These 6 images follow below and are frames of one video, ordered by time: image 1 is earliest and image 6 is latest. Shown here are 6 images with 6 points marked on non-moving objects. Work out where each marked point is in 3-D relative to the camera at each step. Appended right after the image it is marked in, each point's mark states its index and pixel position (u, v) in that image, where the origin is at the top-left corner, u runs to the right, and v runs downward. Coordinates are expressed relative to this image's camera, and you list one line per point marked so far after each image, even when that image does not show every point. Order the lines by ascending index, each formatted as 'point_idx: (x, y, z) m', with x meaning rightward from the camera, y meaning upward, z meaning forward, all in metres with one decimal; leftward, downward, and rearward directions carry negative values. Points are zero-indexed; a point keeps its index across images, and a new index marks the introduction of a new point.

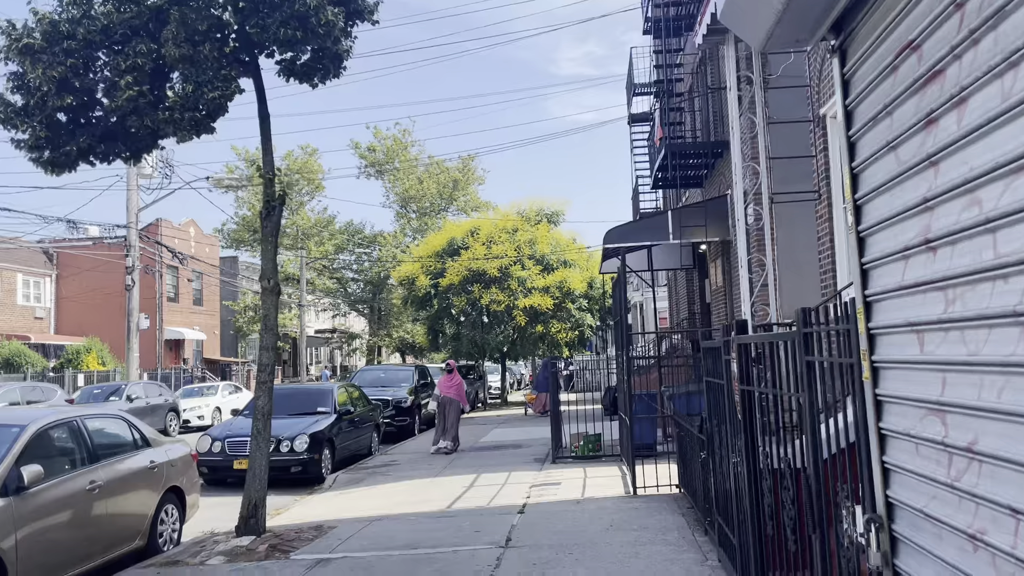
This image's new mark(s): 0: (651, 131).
0: (+3.1, +3.5, +18.7) m
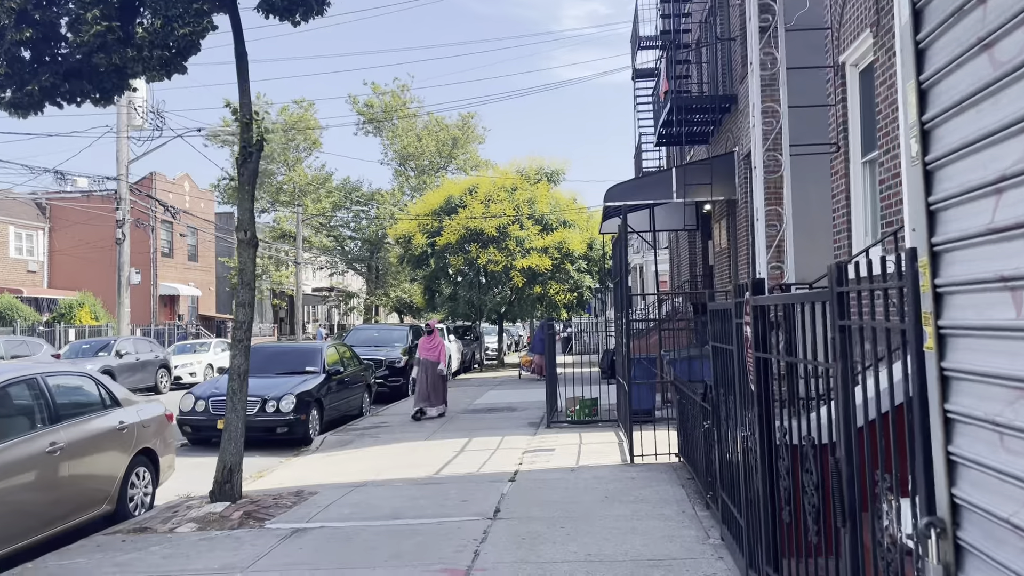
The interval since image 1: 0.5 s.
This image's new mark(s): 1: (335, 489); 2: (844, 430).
0: (+3.1, +4.3, +18.0) m
1: (-1.7, -1.9, +8.1) m
2: (+1.1, -0.5, +2.8) m
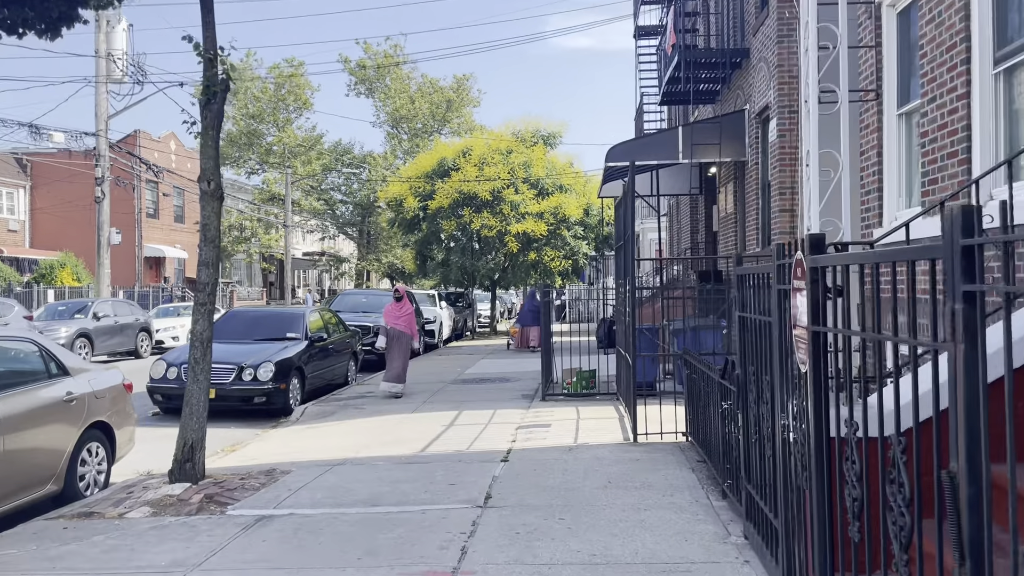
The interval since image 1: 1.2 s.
0: (+3.0, +5.0, +17.1) m
1: (-1.8, -1.6, +7.4) m
2: (+1.1, -0.3, +2.1) m
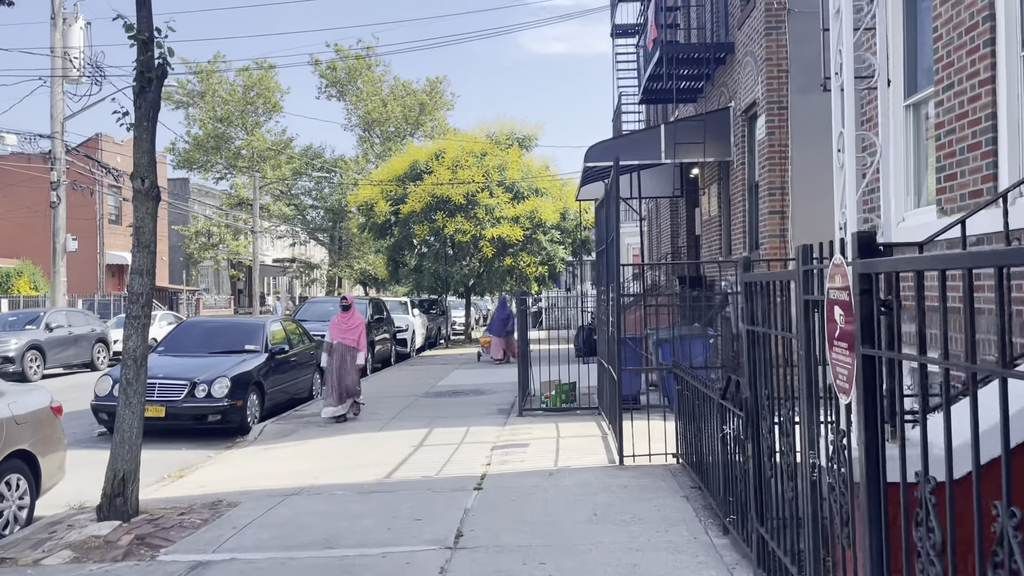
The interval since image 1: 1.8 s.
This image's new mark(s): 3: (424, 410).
0: (+2.5, +4.9, +16.5) m
1: (-2.0, -1.7, +6.7) m
2: (+1.1, -0.4, +1.4) m
3: (-1.2, -1.7, +11.5) m
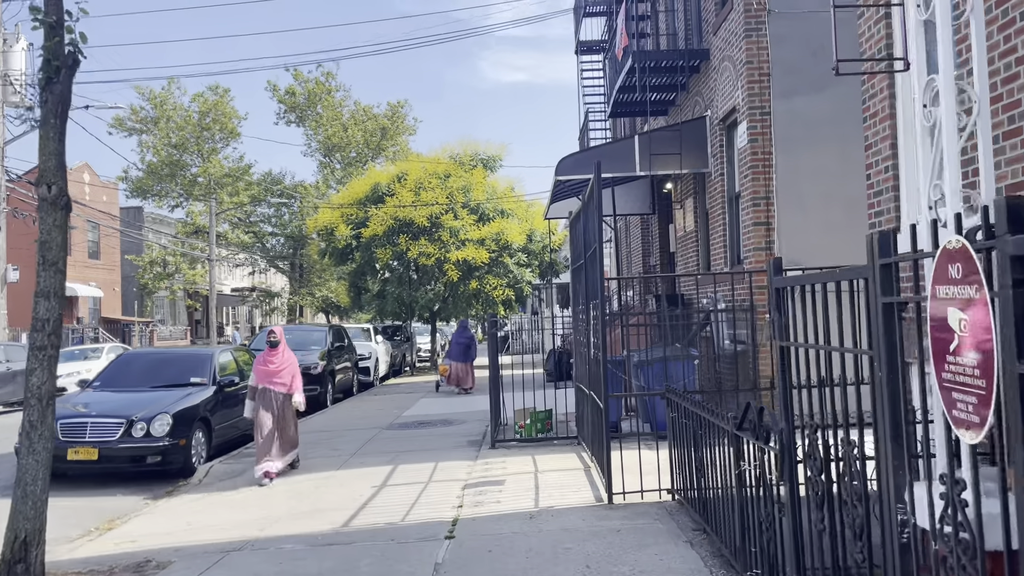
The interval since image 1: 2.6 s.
0: (+1.8, +4.5, +15.9) m
1: (-2.1, -1.8, +5.7) m
2: (+1.1, -0.3, +0.6) m
3: (-1.6, -2.0, +10.6) m
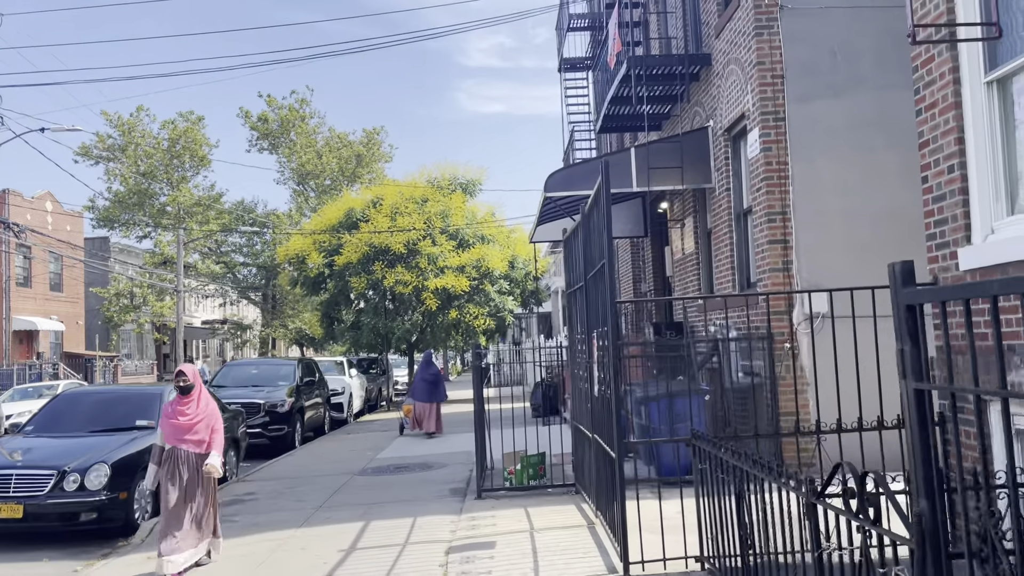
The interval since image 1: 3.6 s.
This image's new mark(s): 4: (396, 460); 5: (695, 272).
0: (+1.5, +4.0, +15.0) m
1: (-2.1, -2.0, +4.5) m
2: (+1.2, -0.3, -0.4) m
3: (-1.7, -2.3, +9.4) m
4: (-1.6, -2.4, +11.8) m
5: (+2.6, +0.2, +11.6) m
